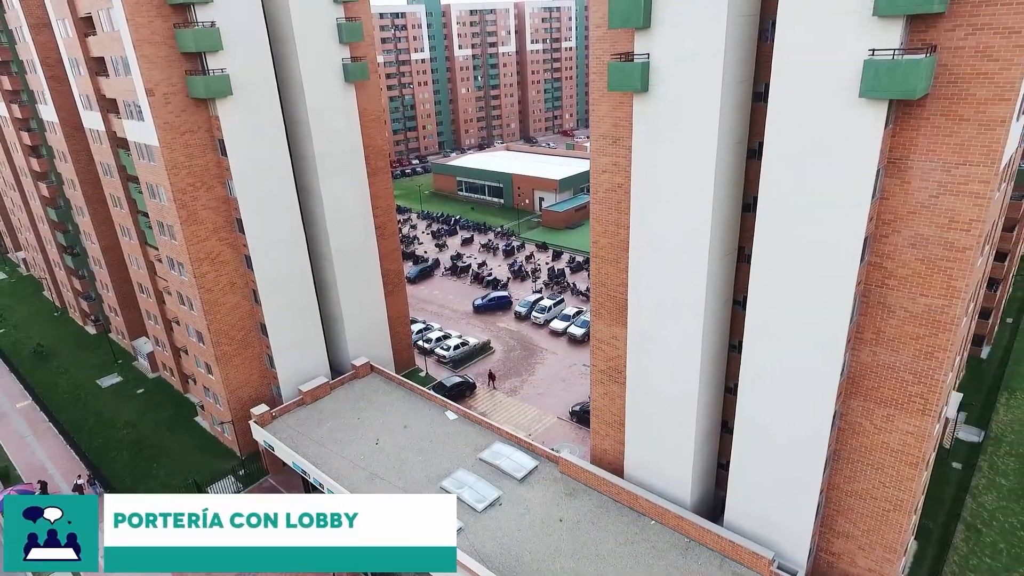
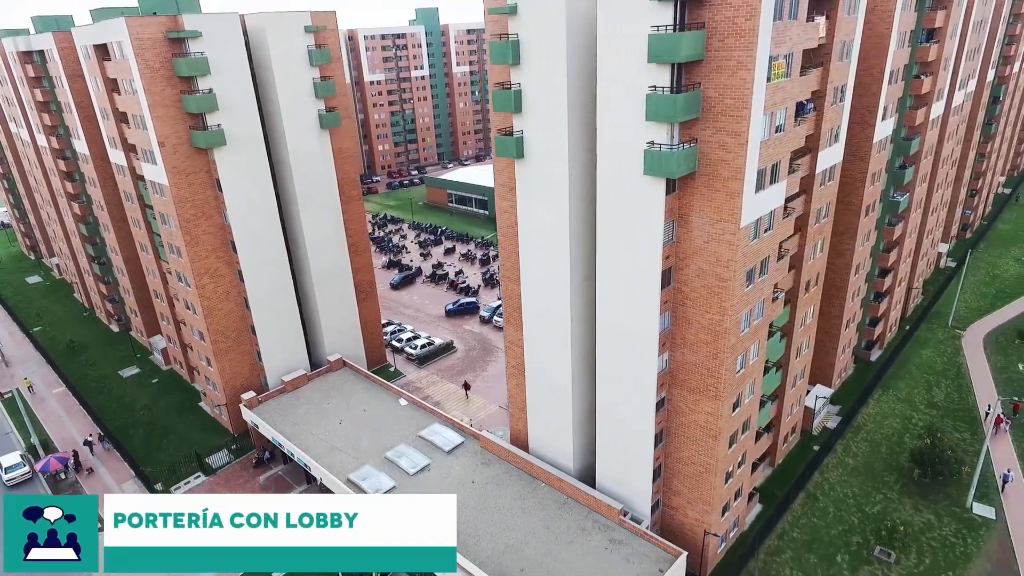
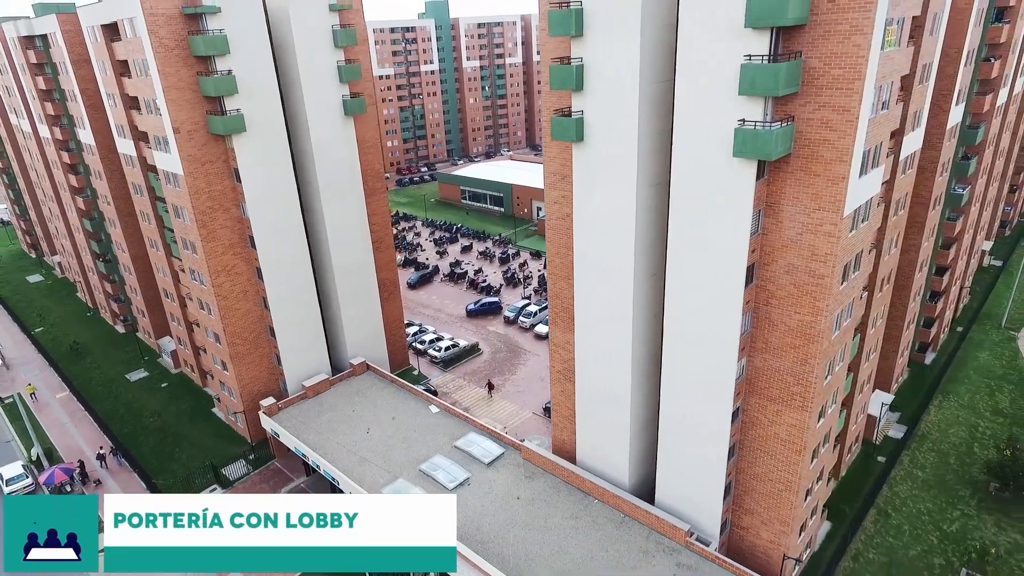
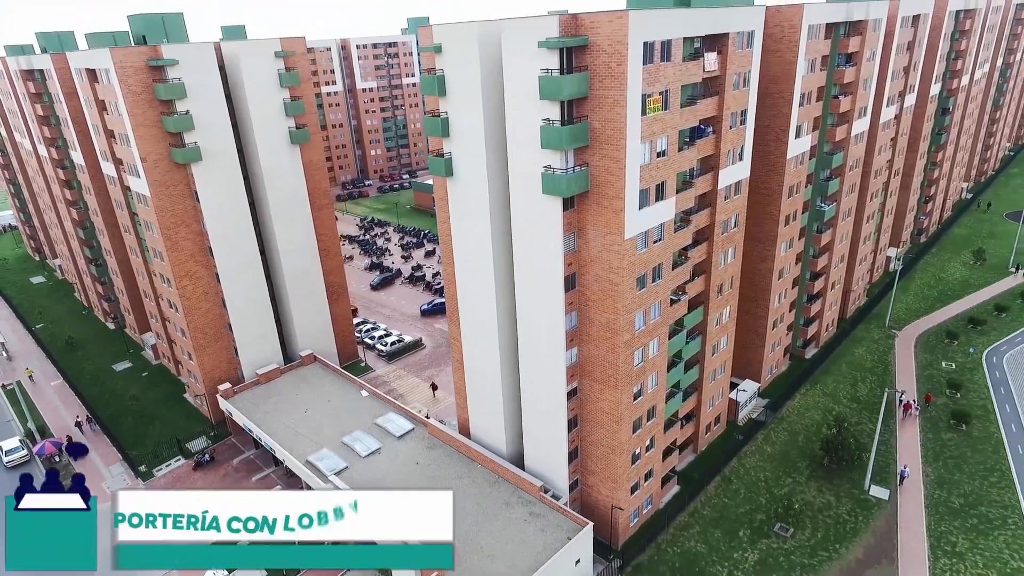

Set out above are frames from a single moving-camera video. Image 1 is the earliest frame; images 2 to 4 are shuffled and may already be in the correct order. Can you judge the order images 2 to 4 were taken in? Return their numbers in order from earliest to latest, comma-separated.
3, 2, 4
